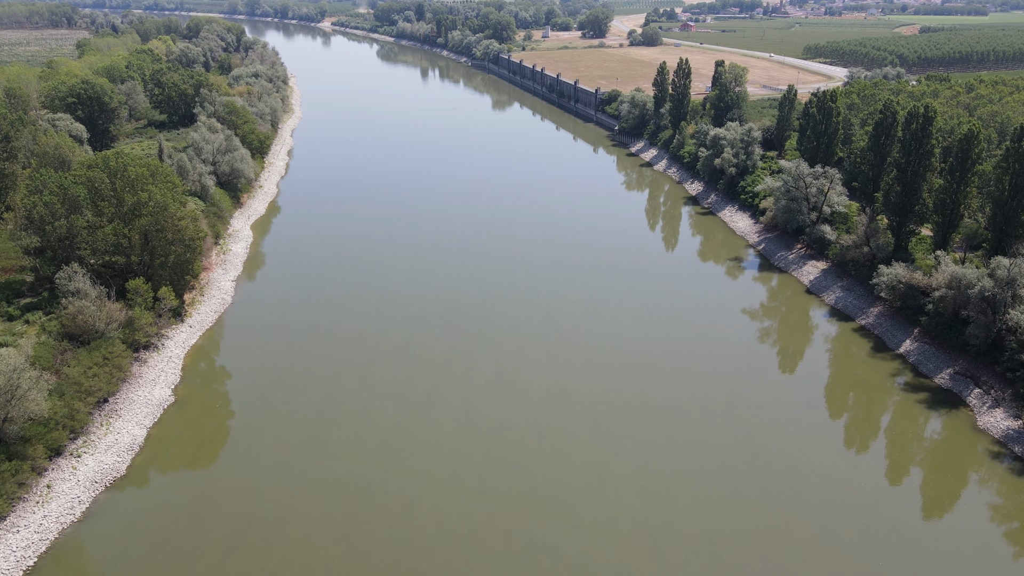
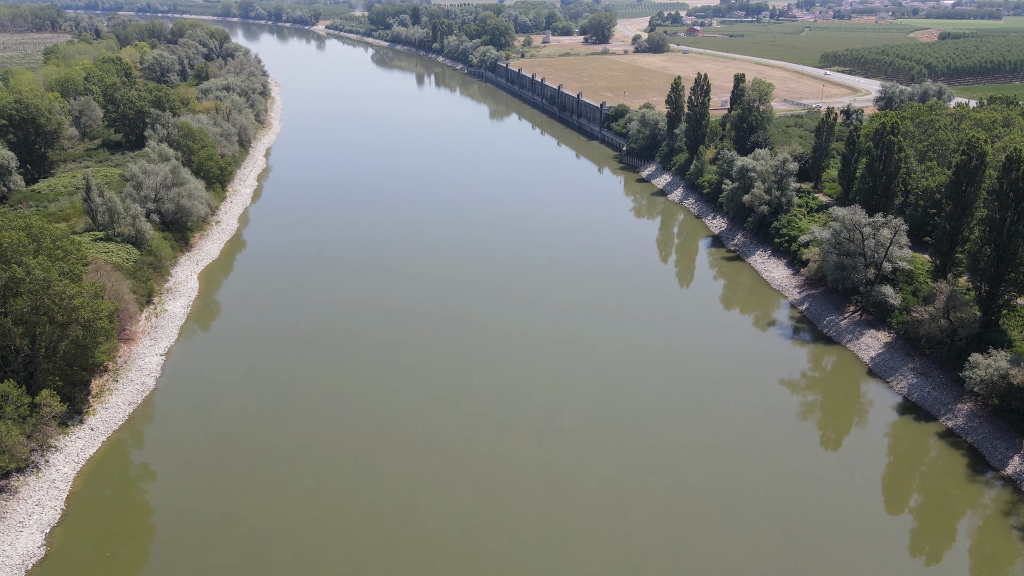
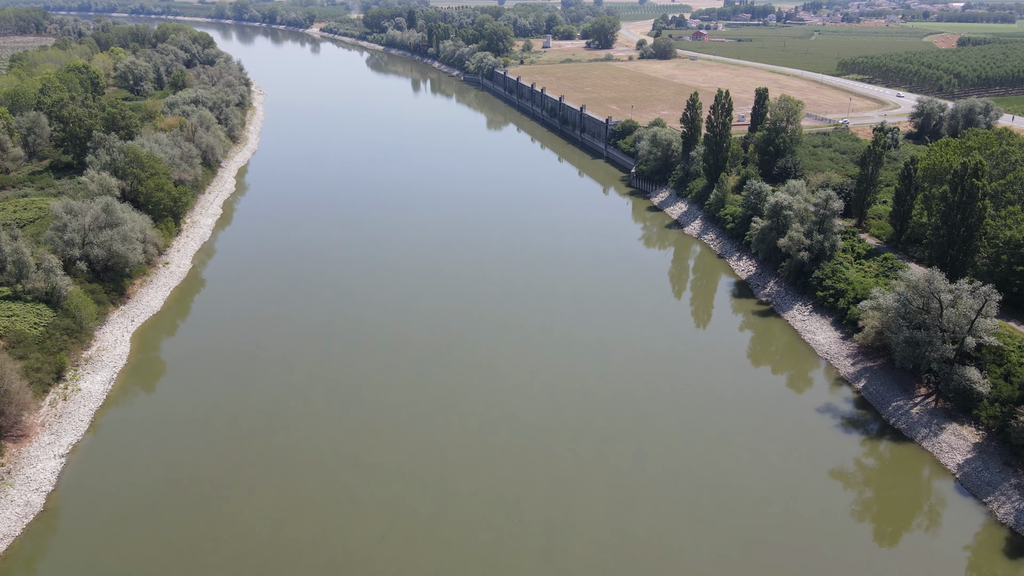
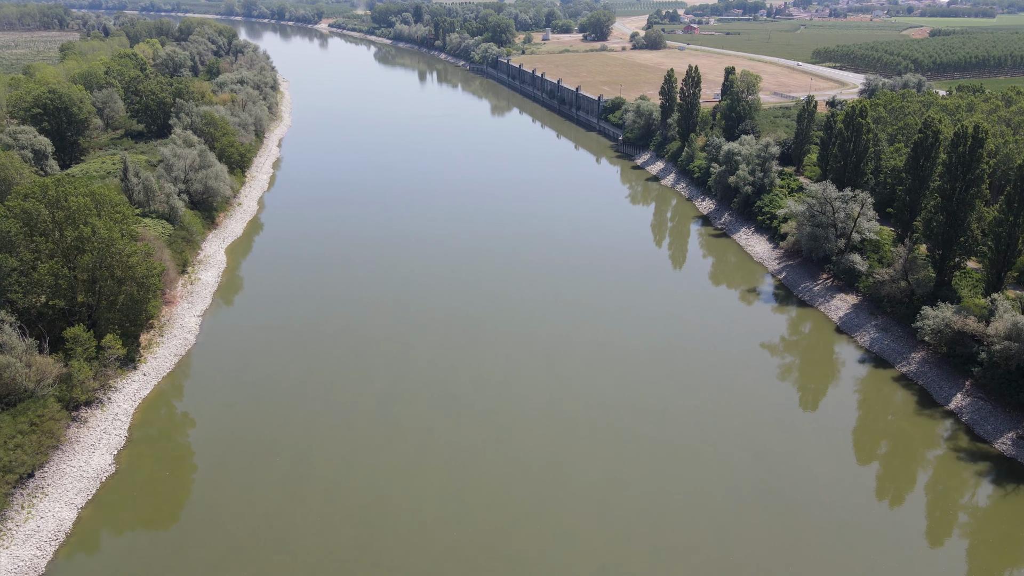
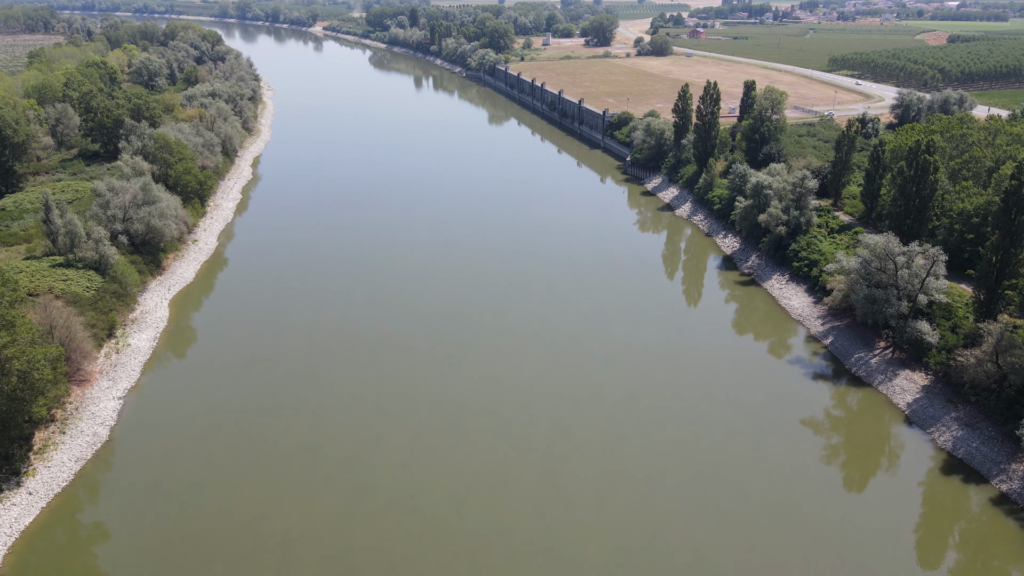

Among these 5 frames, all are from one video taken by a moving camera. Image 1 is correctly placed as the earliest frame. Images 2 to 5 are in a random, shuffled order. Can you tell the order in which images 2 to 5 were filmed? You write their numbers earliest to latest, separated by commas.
4, 2, 5, 3
